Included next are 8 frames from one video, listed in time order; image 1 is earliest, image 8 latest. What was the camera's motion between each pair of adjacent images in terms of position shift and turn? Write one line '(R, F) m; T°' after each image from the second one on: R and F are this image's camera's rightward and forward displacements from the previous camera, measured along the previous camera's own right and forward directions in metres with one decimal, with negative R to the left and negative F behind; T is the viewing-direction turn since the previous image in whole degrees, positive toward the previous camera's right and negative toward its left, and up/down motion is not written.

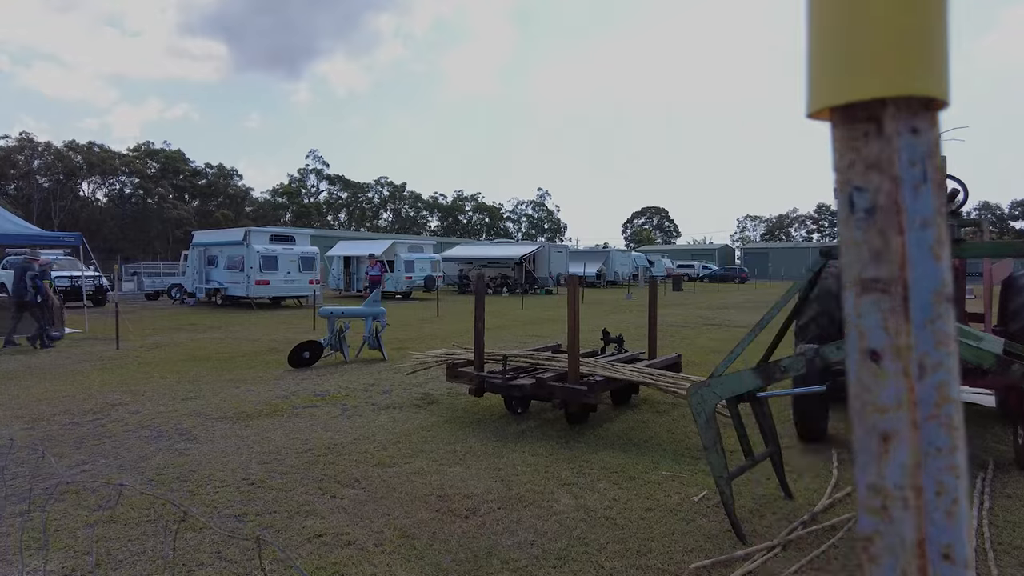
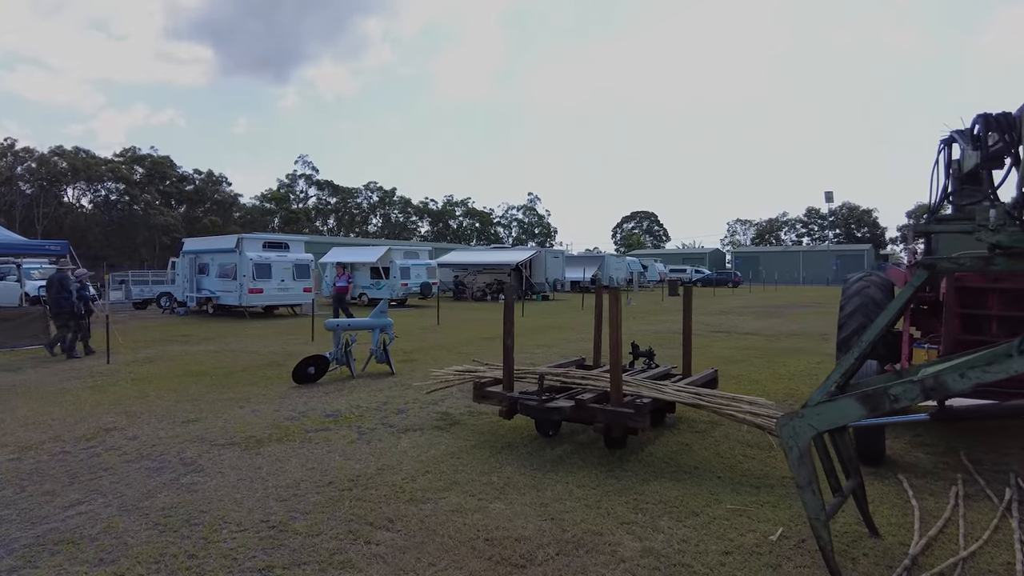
(-0.4, +0.4) m; +1°
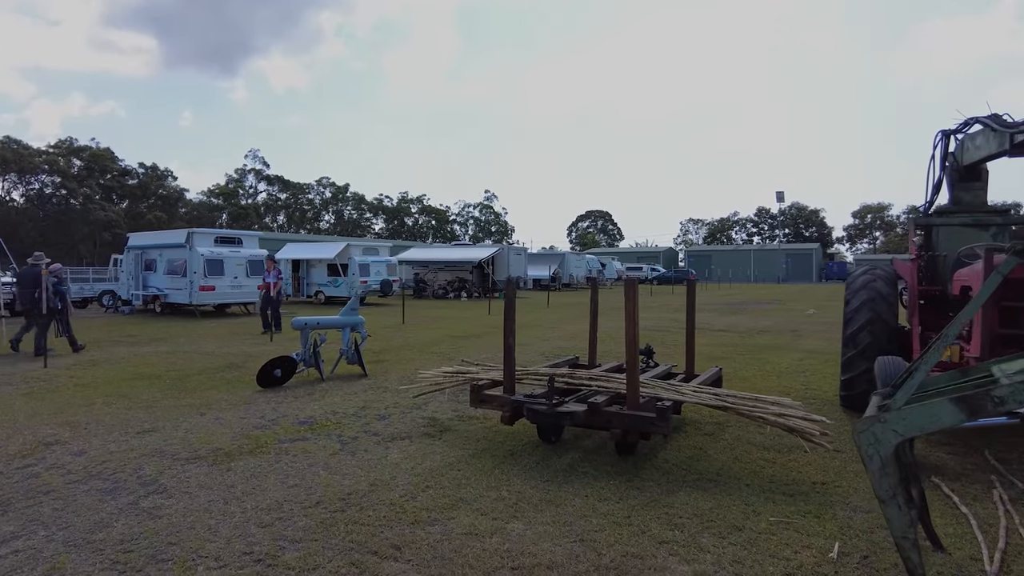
(-0.3, +0.5) m; +4°
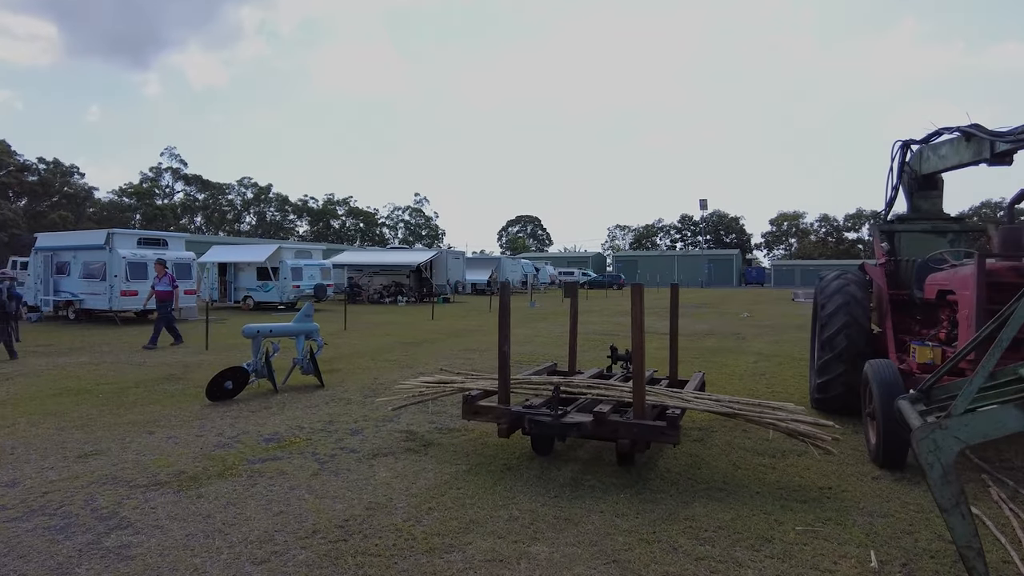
(-0.5, +0.3) m; +6°
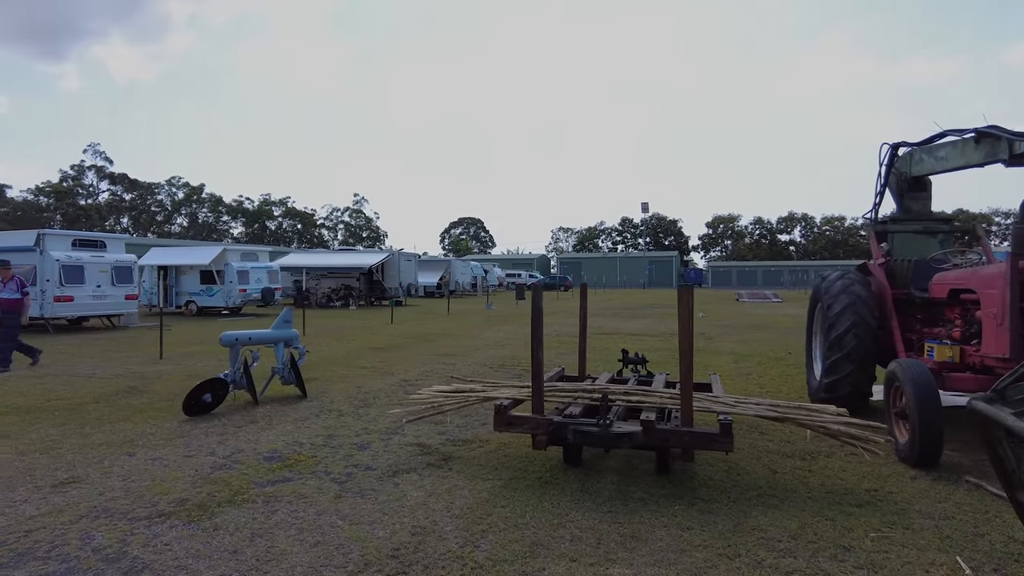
(-0.6, +0.3) m; +5°
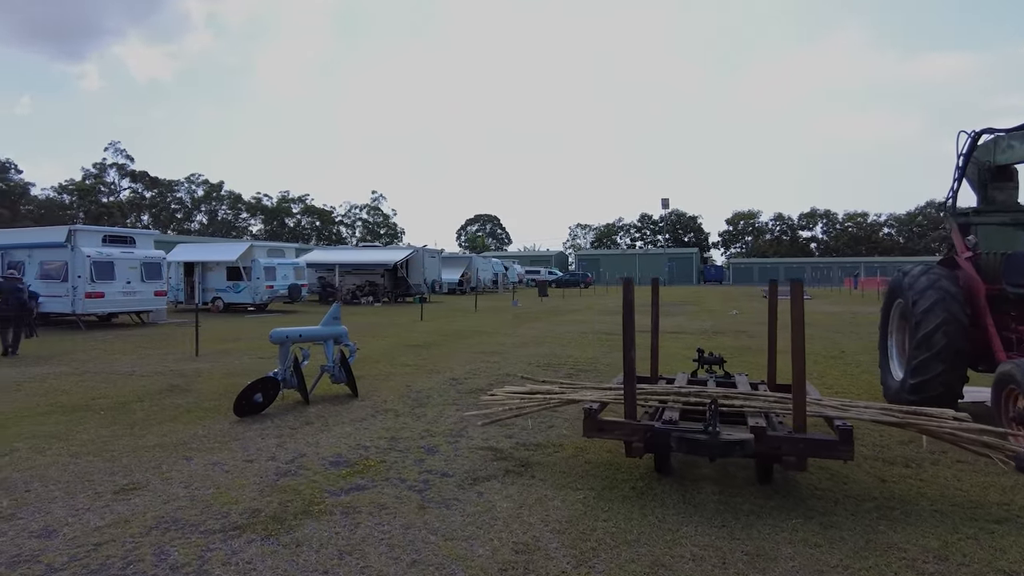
(-0.5, +0.3) m; -1°
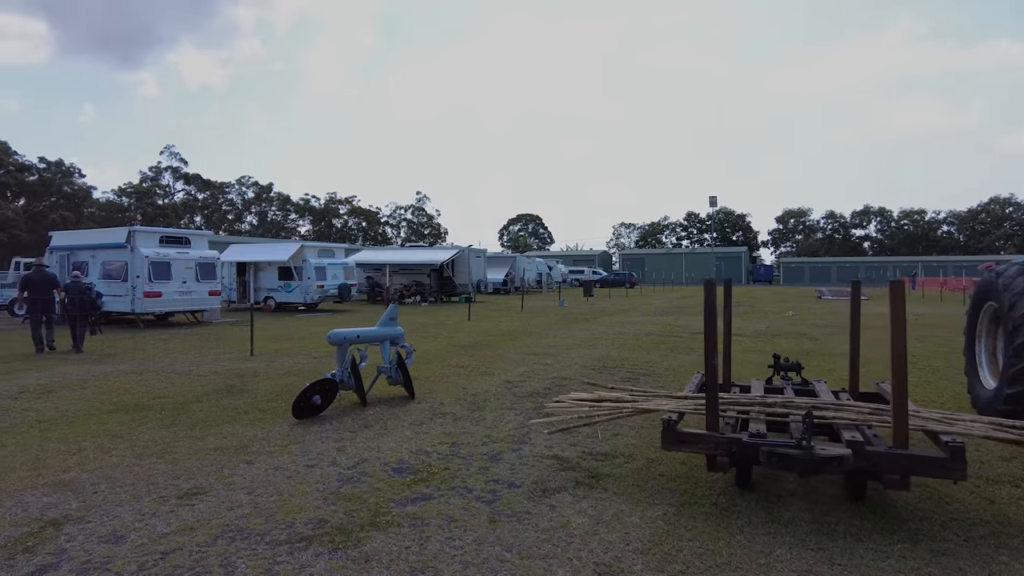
(-0.2, +0.2) m; -4°
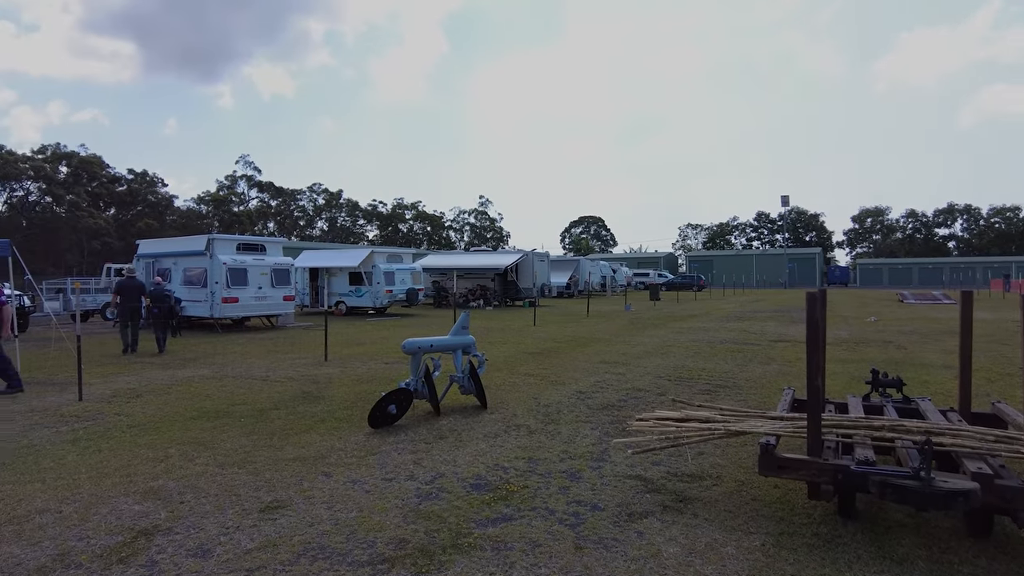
(-0.1, +0.1) m; -5°
